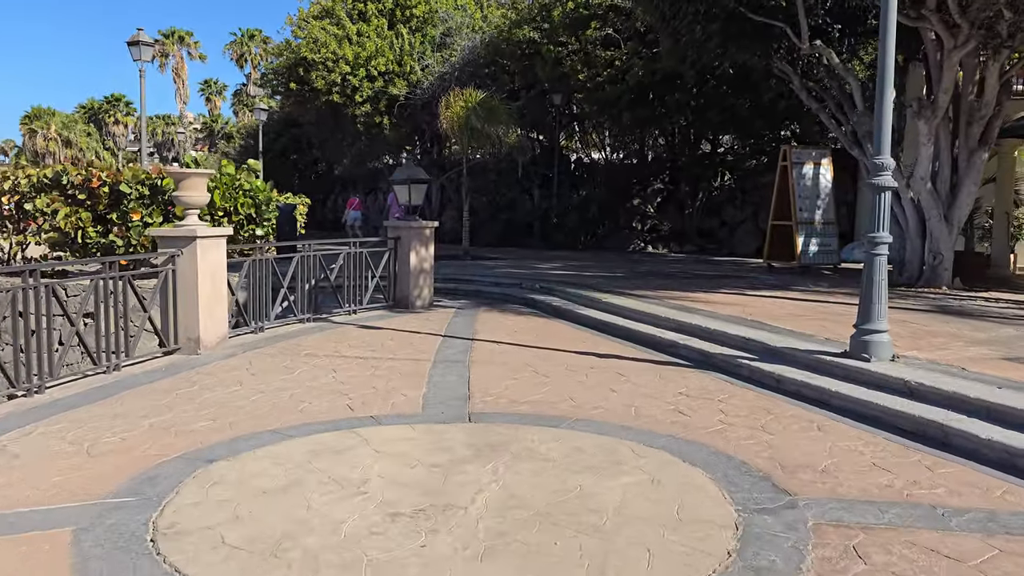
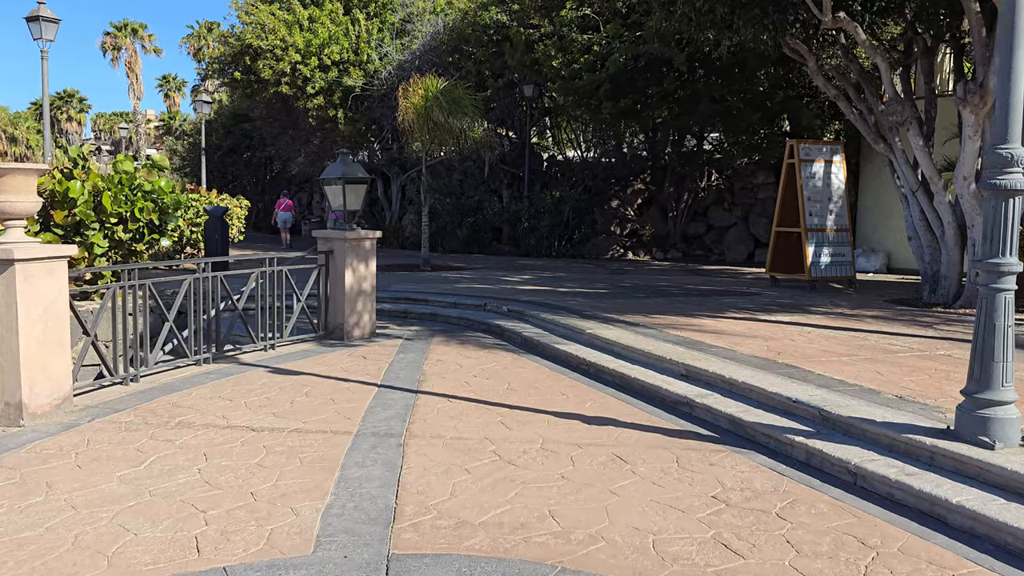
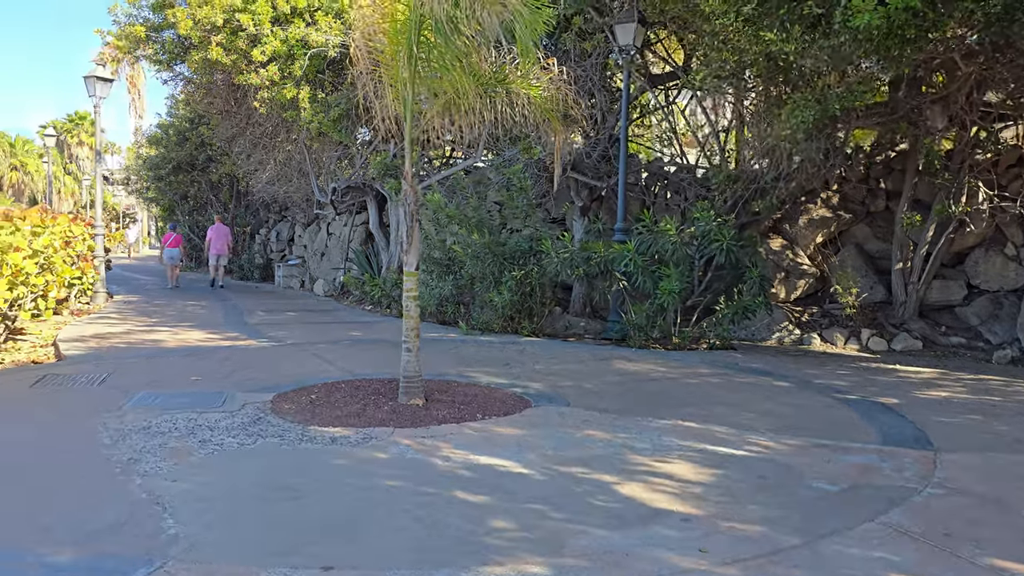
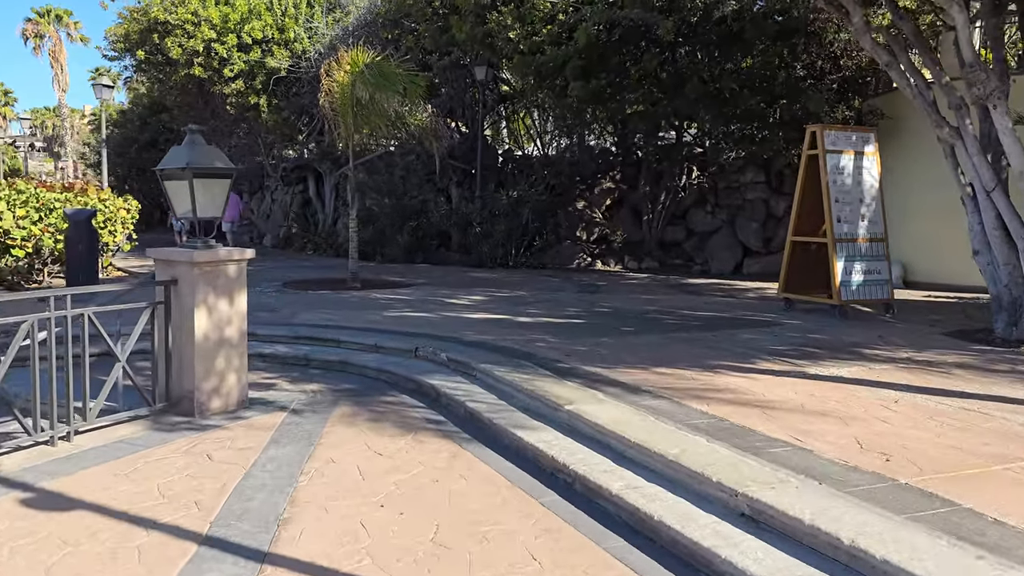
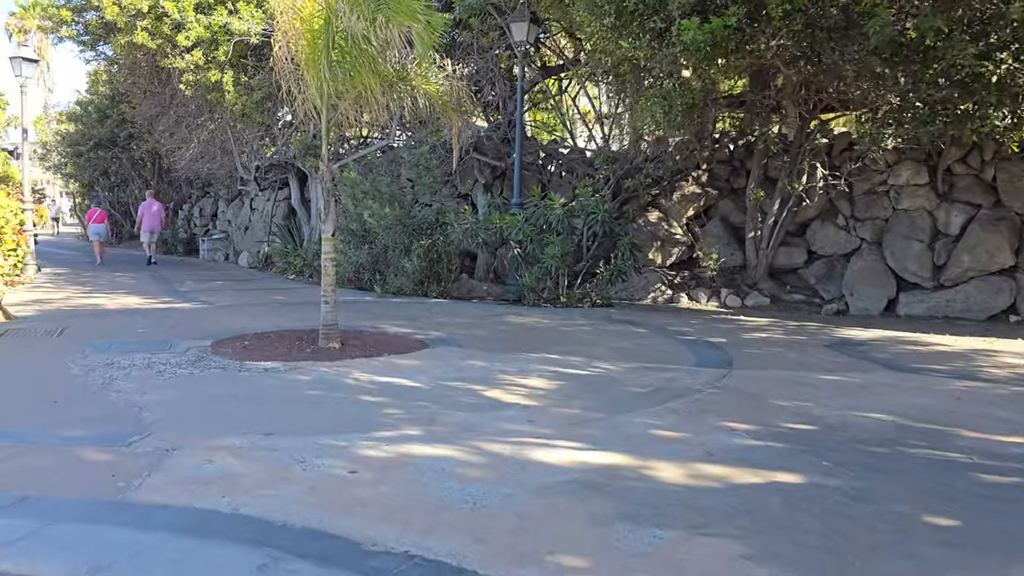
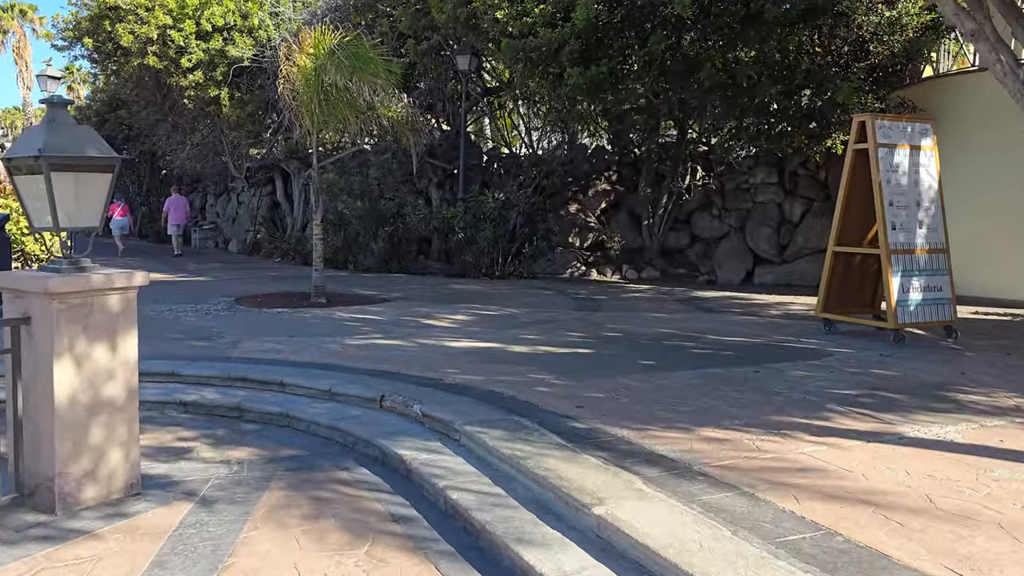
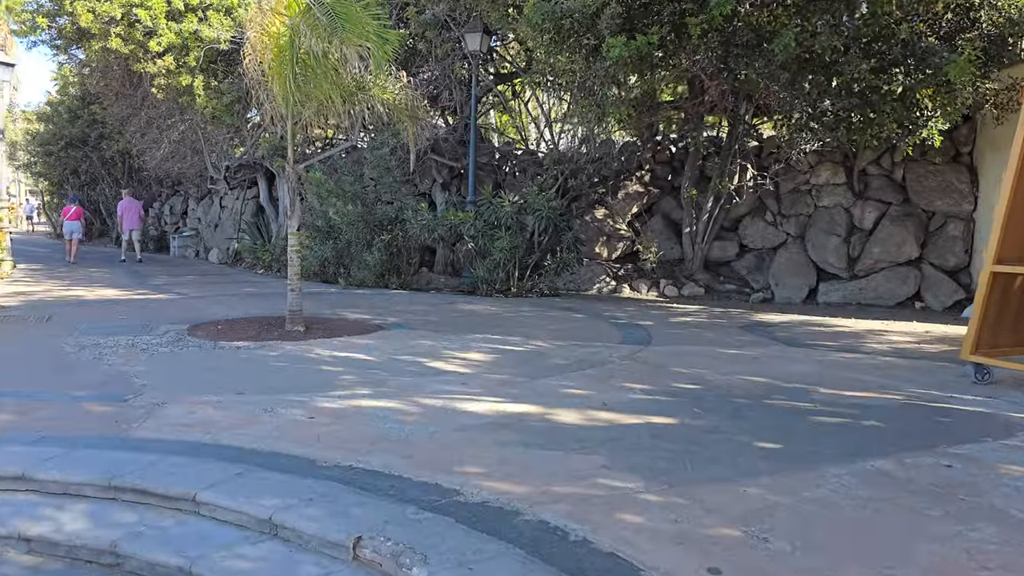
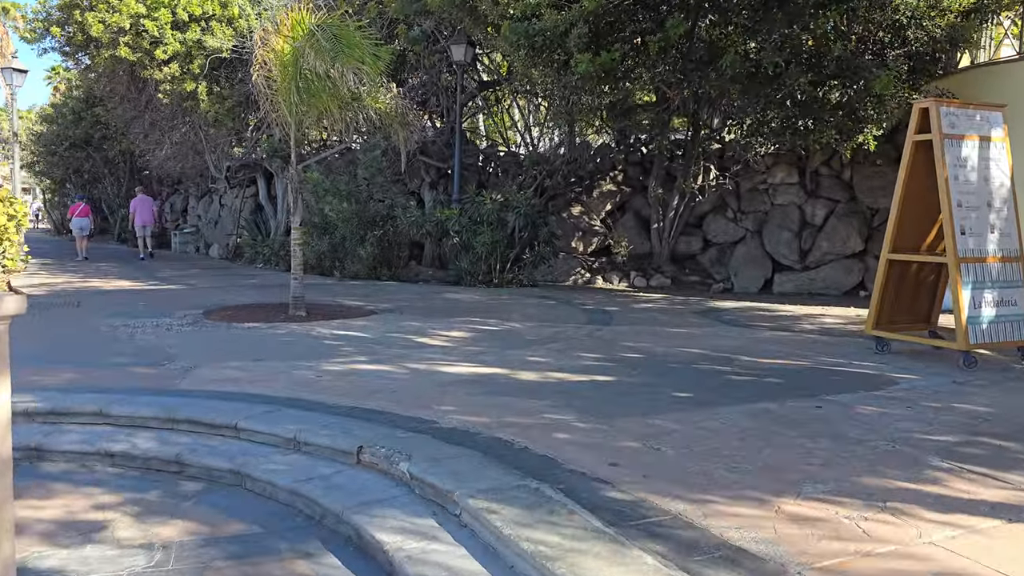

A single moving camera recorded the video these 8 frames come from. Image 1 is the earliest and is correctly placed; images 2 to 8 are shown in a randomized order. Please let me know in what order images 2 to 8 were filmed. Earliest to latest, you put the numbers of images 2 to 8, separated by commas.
2, 4, 6, 8, 7, 5, 3
